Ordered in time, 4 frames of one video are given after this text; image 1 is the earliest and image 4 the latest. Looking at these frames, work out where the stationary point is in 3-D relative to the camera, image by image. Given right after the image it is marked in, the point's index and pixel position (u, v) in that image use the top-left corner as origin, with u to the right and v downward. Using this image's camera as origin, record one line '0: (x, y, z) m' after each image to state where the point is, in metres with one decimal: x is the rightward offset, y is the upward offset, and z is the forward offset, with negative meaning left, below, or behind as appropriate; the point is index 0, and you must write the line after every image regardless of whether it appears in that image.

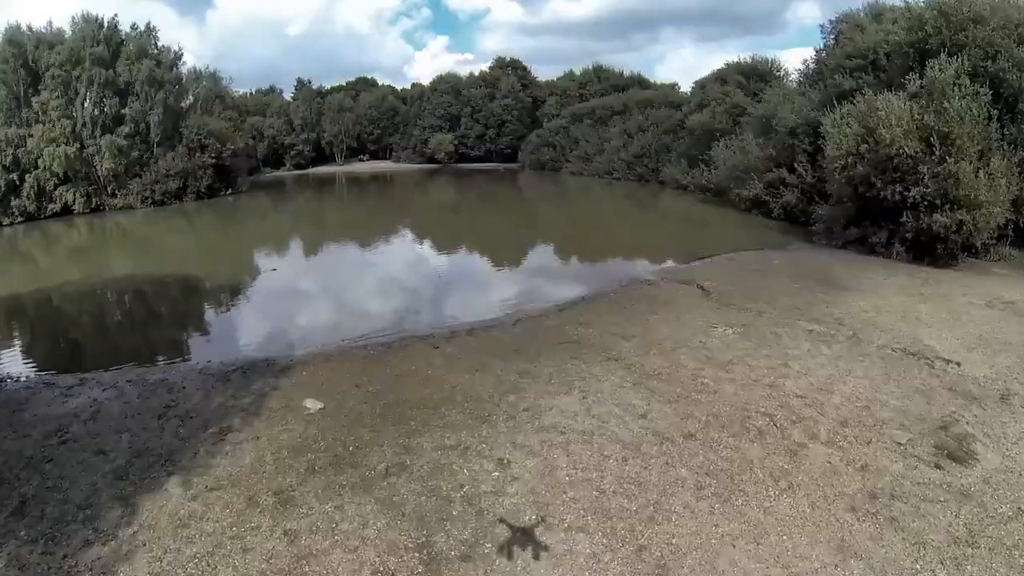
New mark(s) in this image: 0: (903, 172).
0: (+11.2, +3.3, +17.6) m
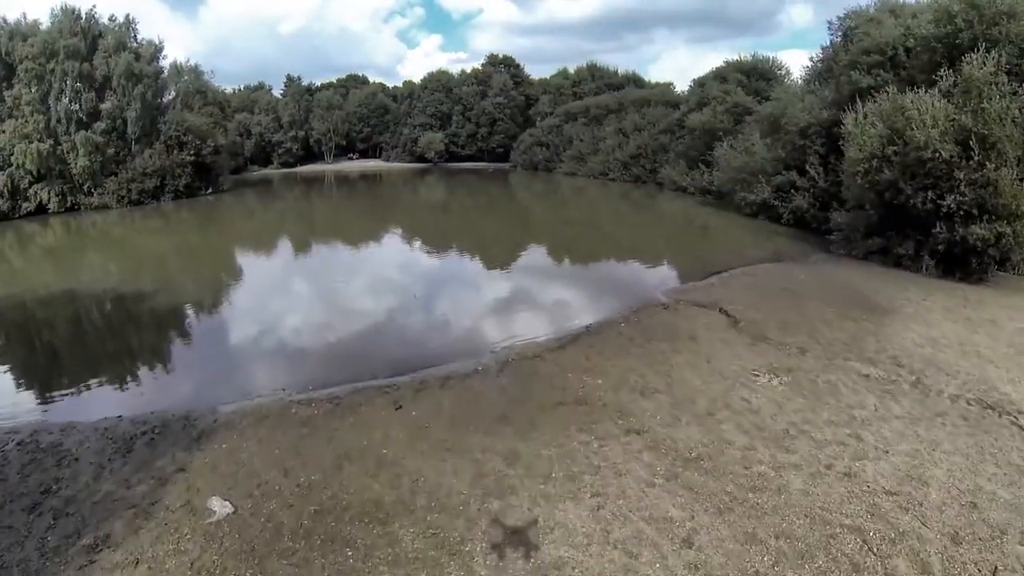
0: (+11.0, +2.8, +15.9) m
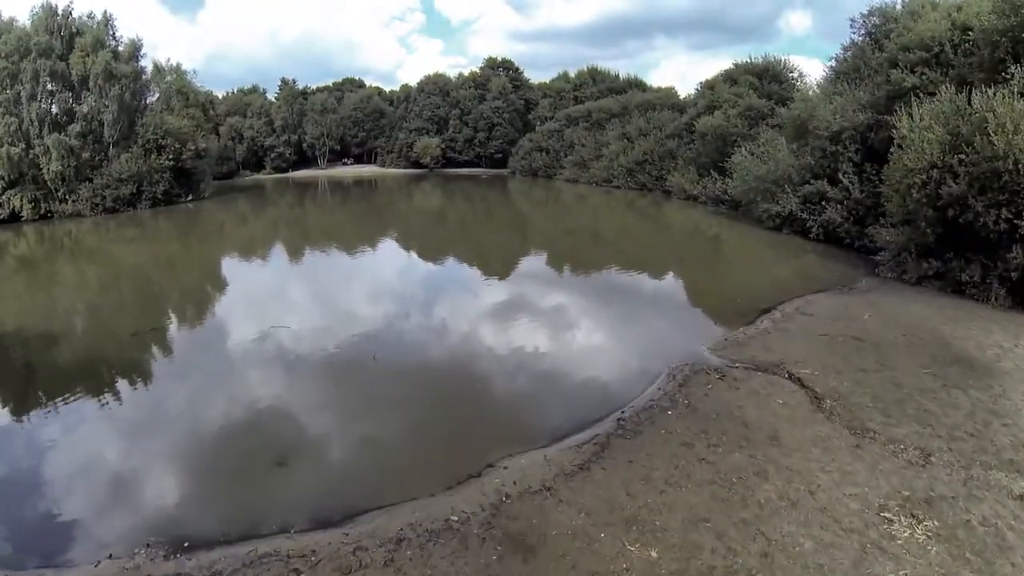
0: (+11.0, +2.1, +13.5) m
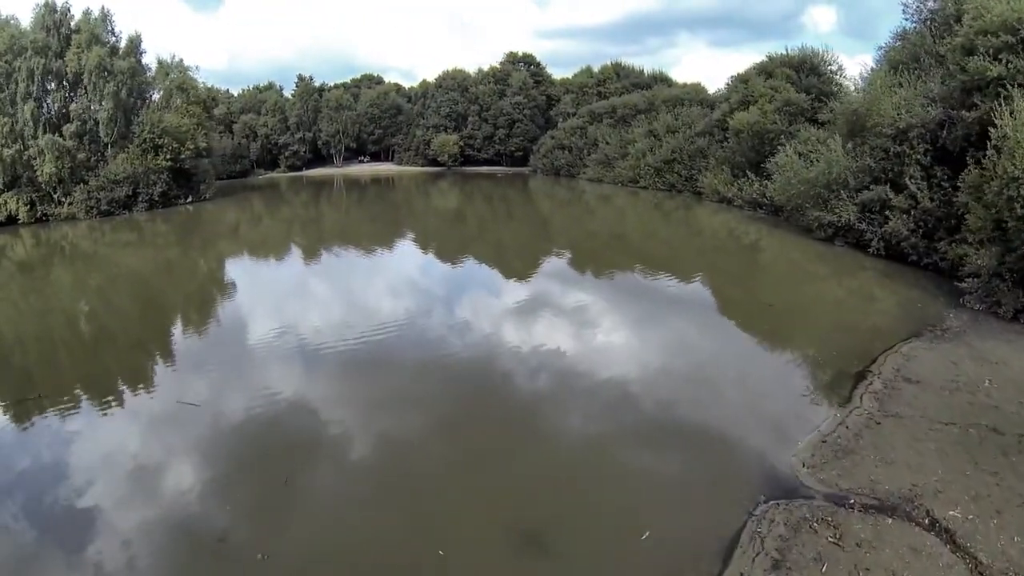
0: (+11.0, +1.3, +10.6) m
